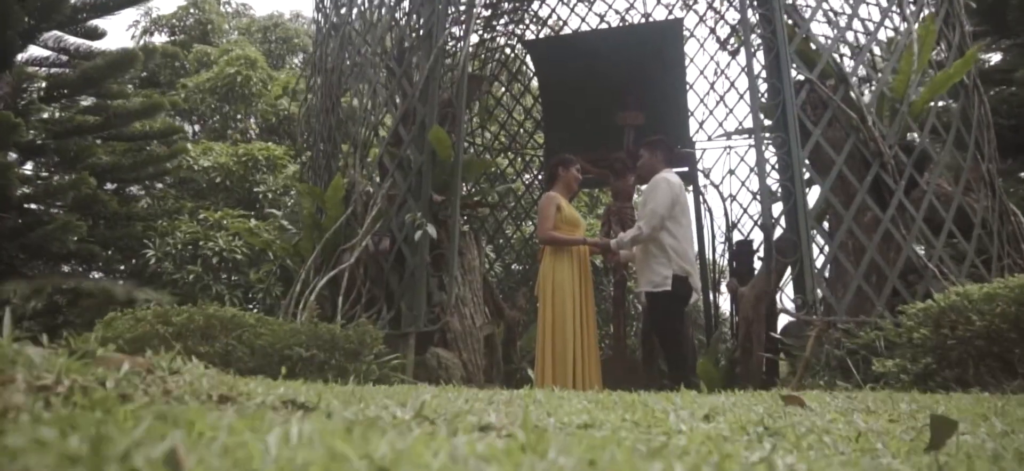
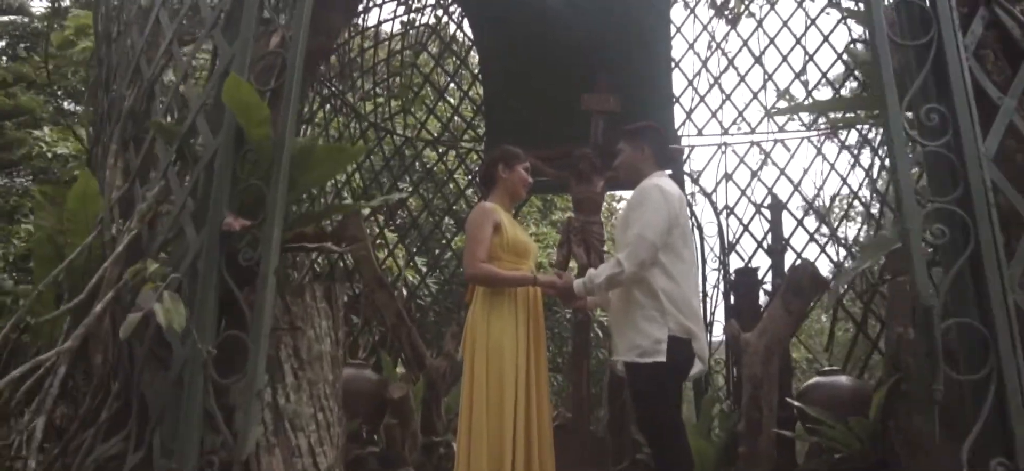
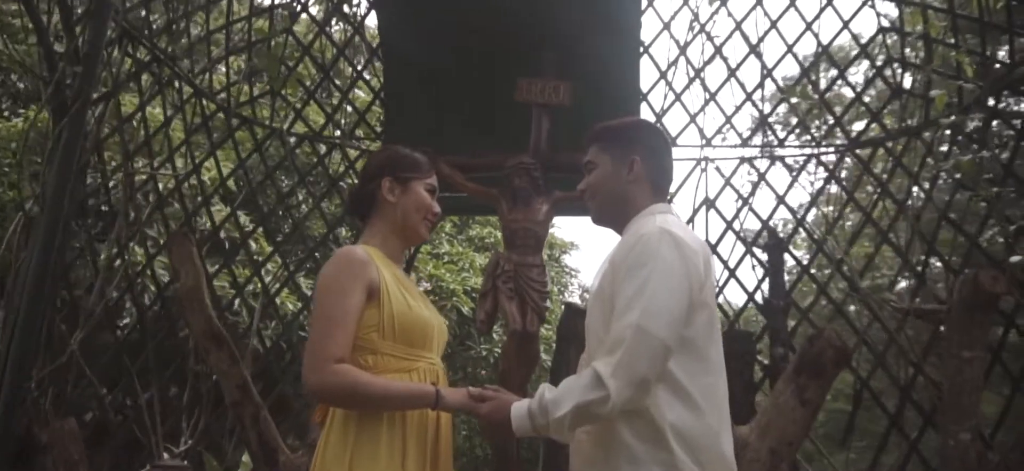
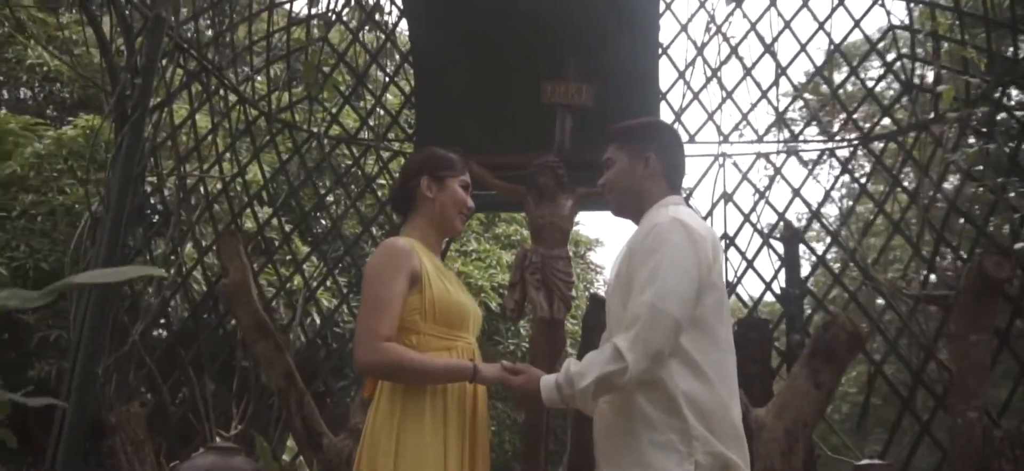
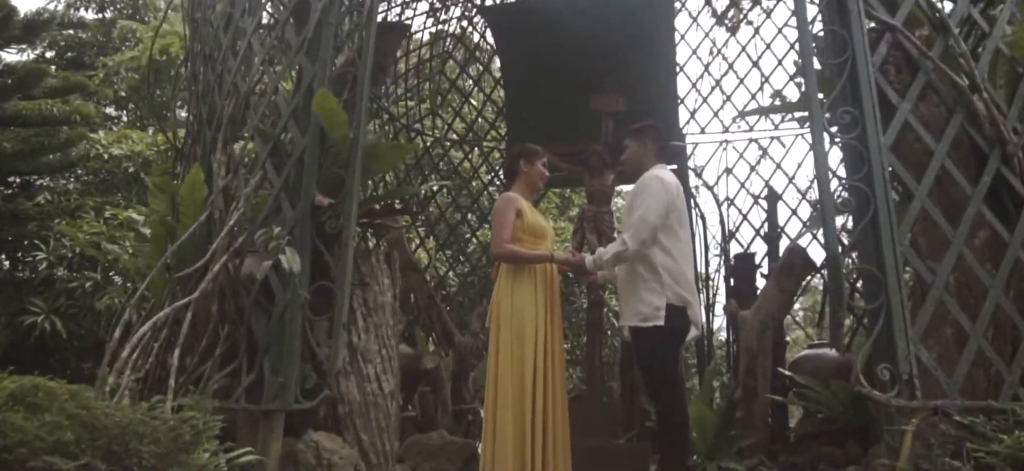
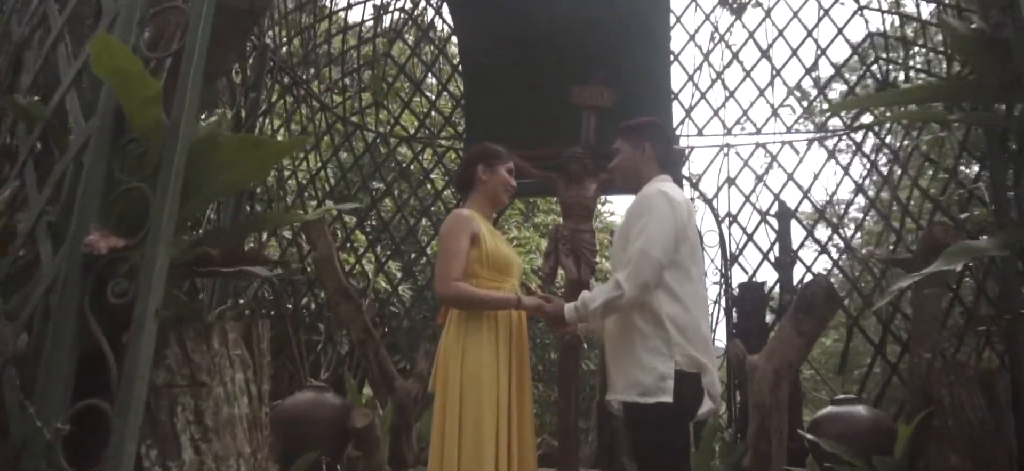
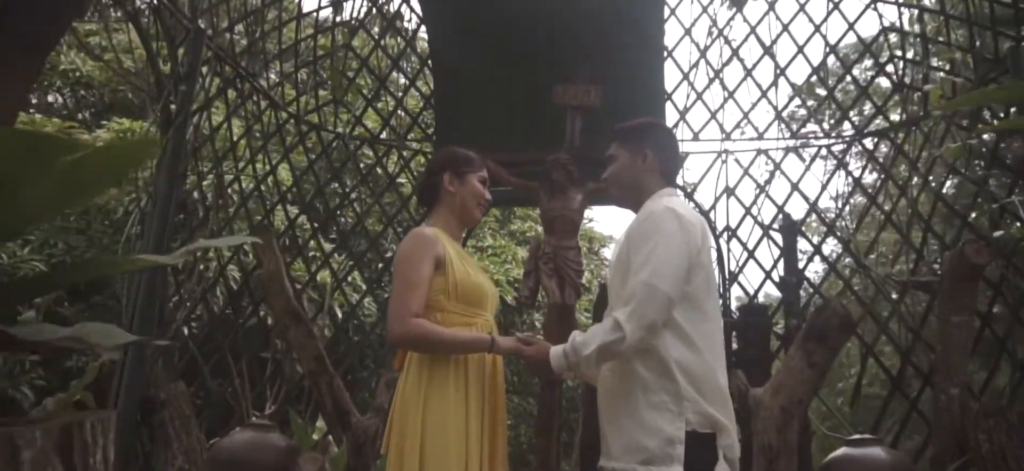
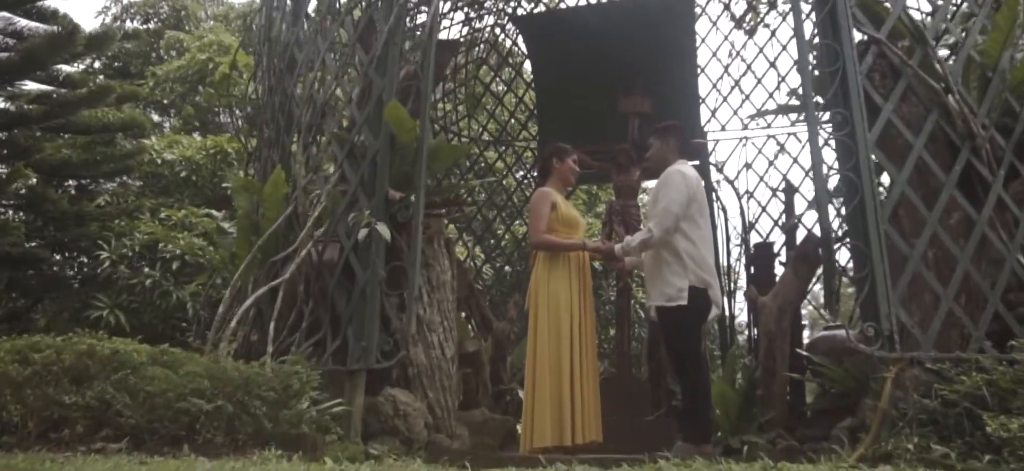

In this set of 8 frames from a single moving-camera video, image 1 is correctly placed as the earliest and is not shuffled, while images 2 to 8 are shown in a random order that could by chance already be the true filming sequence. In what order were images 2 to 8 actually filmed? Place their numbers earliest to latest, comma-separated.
8, 5, 2, 6, 7, 4, 3
